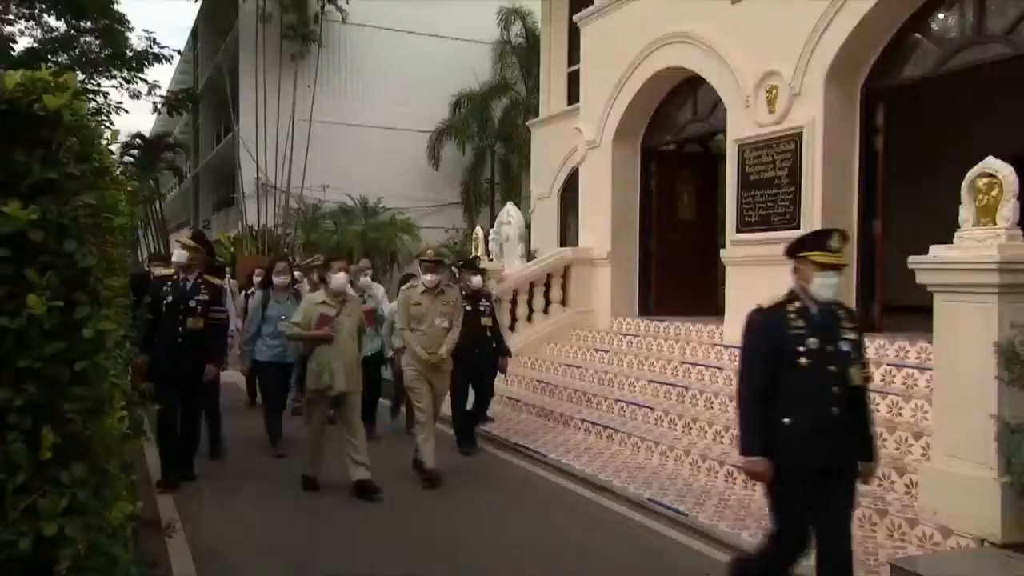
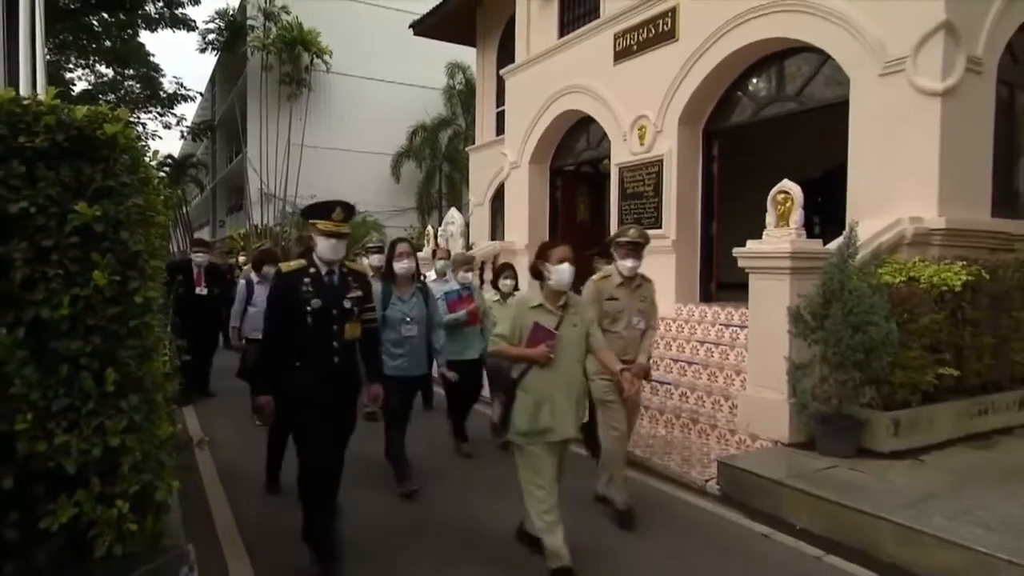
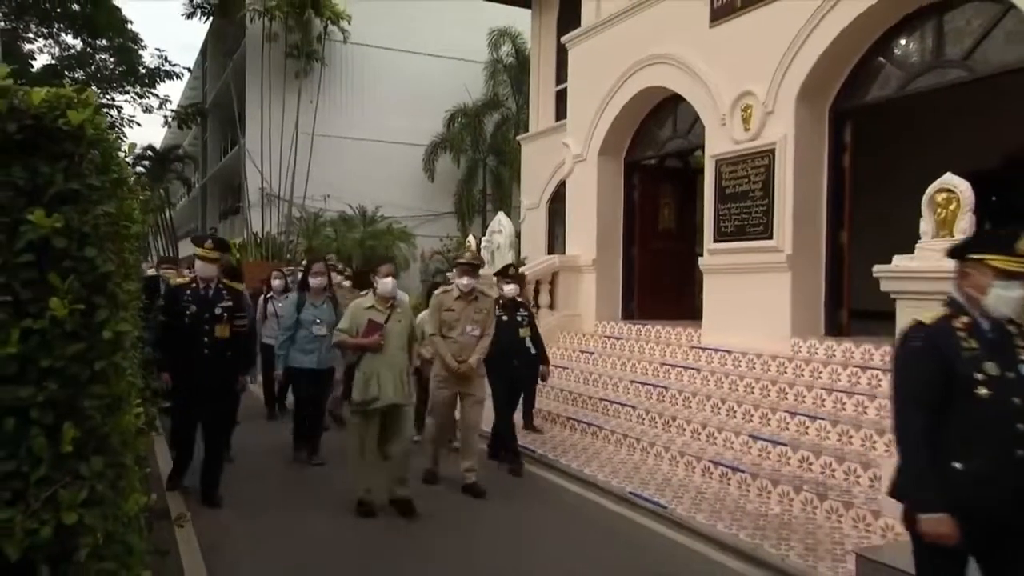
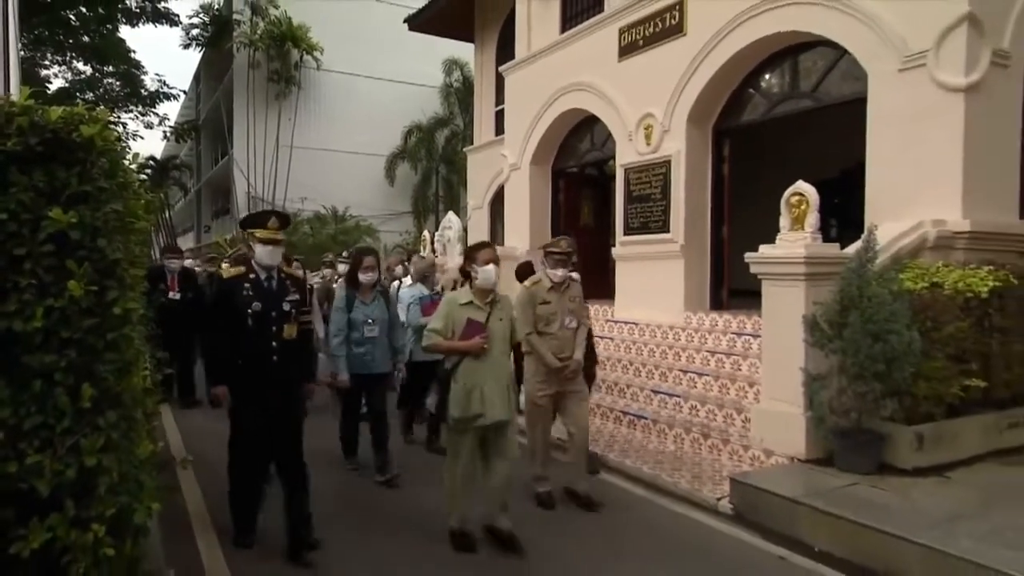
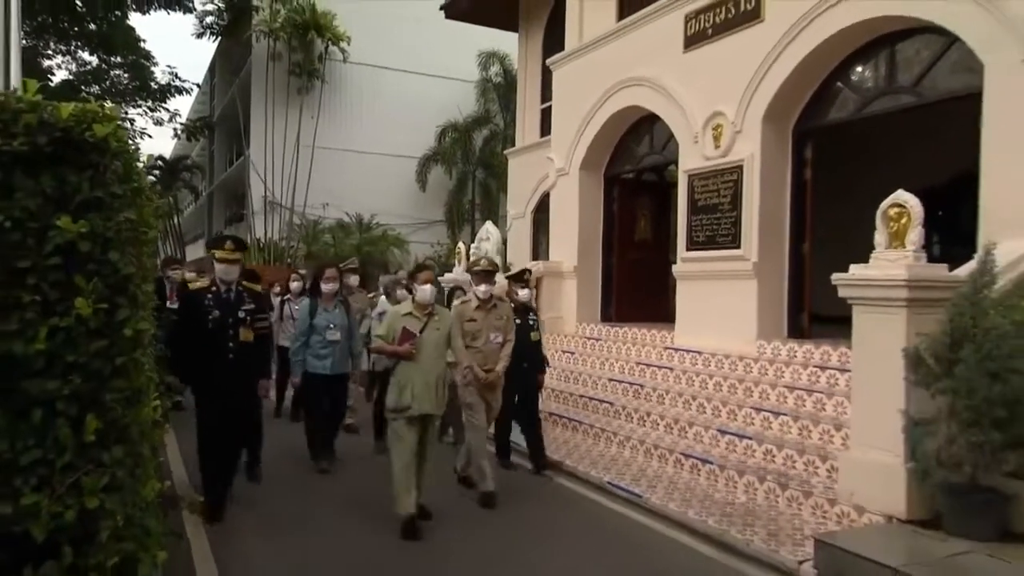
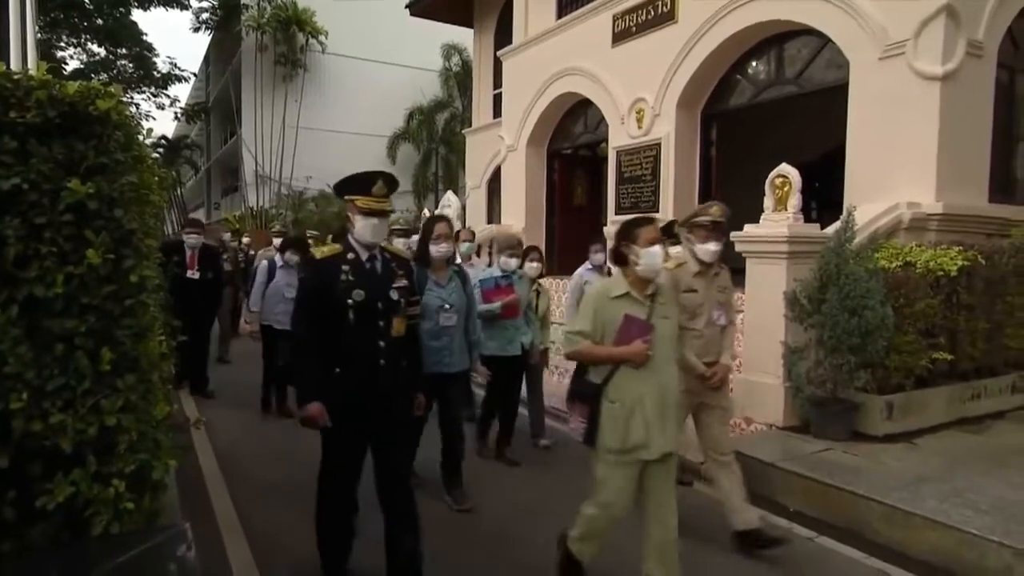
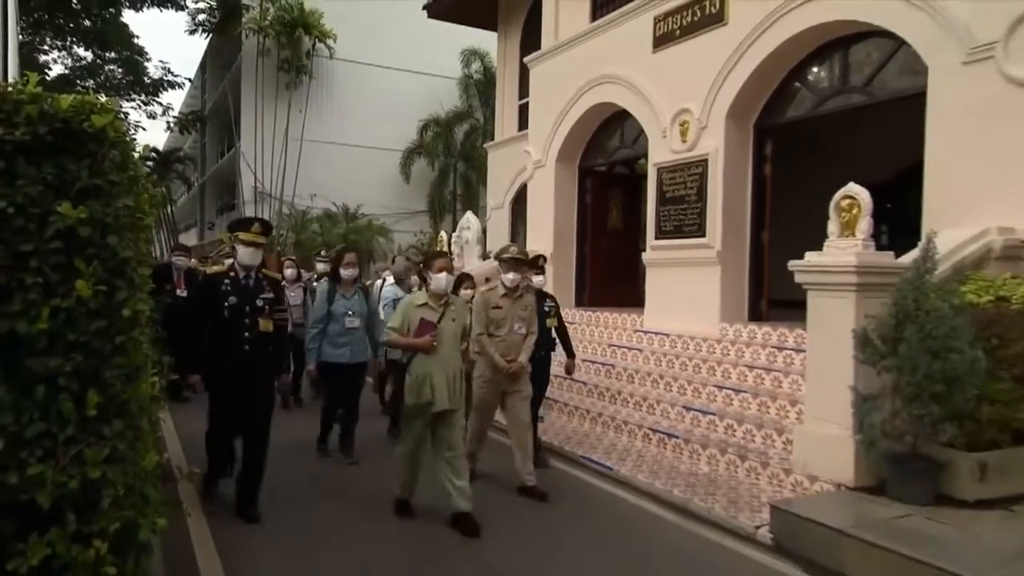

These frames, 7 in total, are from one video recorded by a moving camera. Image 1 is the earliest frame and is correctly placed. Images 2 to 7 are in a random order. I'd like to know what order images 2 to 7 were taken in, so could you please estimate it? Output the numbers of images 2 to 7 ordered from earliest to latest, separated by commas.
3, 5, 7, 4, 2, 6
